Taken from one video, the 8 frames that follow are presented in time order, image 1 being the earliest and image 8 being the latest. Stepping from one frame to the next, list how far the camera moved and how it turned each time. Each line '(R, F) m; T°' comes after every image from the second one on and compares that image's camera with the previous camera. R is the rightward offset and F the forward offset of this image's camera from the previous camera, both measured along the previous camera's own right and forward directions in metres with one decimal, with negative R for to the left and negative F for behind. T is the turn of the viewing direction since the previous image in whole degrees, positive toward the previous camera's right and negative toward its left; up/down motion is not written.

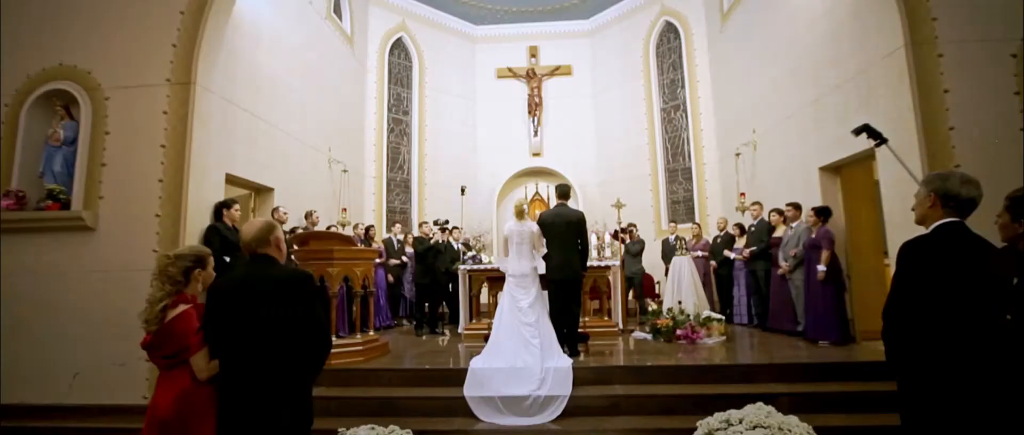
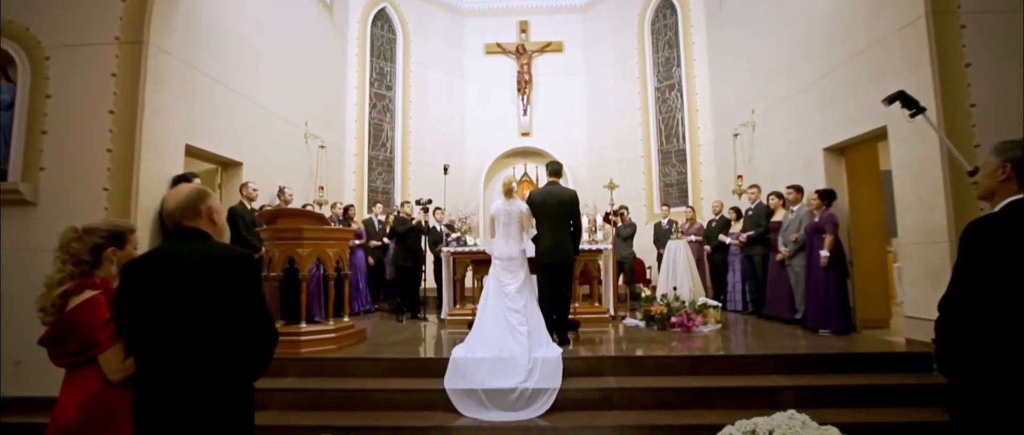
(0.0, +0.4) m; +1°
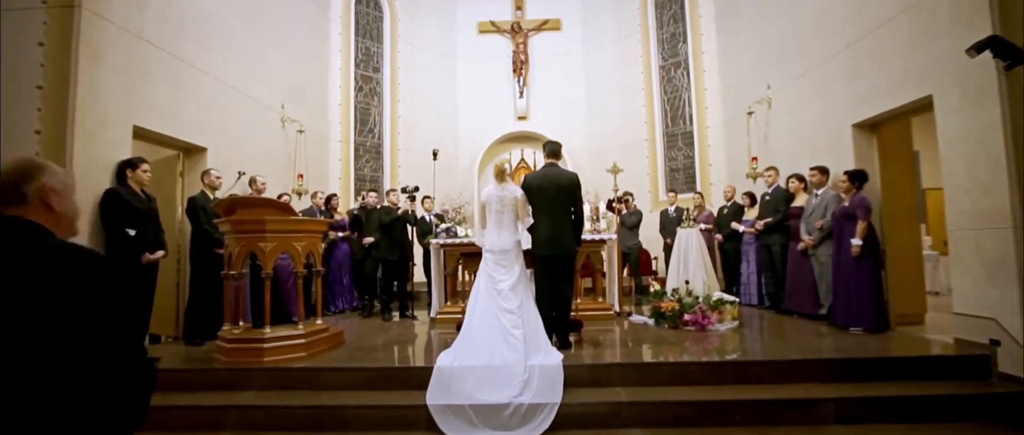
(+0.1, +0.6) m; 0°
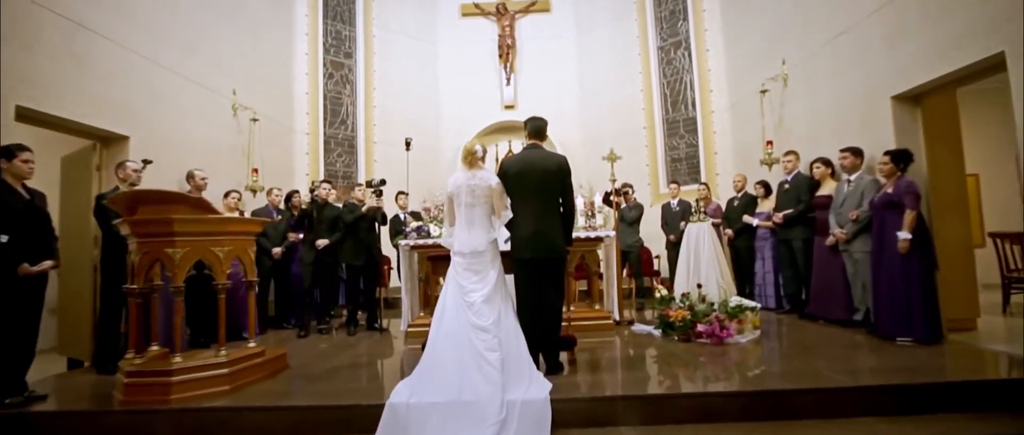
(+0.1, +0.8) m; 0°
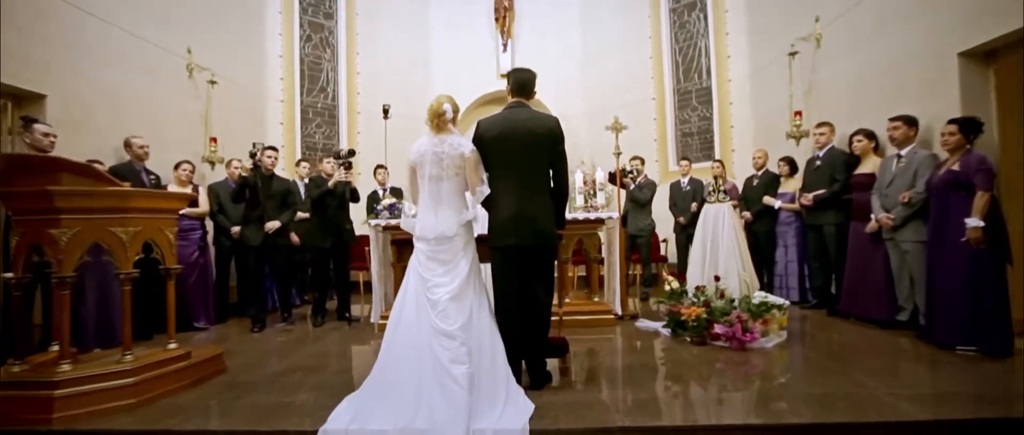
(+0.1, +0.7) m; 0°
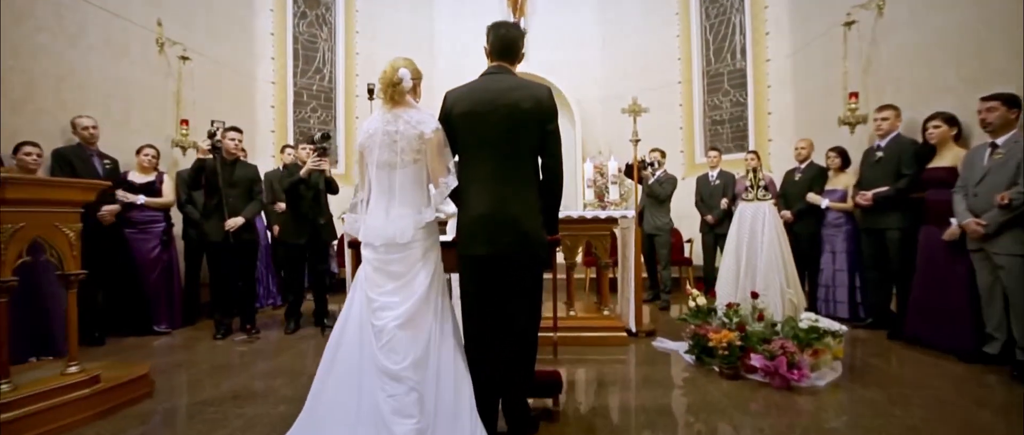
(+0.2, +0.7) m; -3°
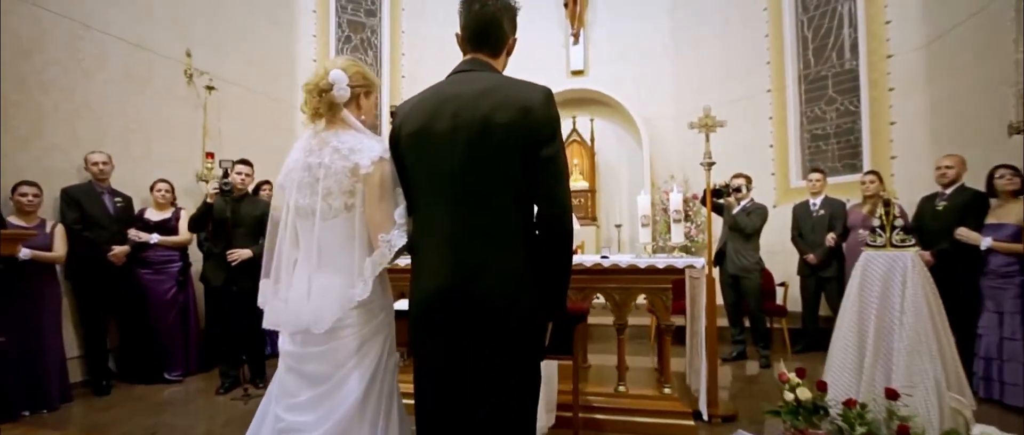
(+0.3, +0.8) m; -9°
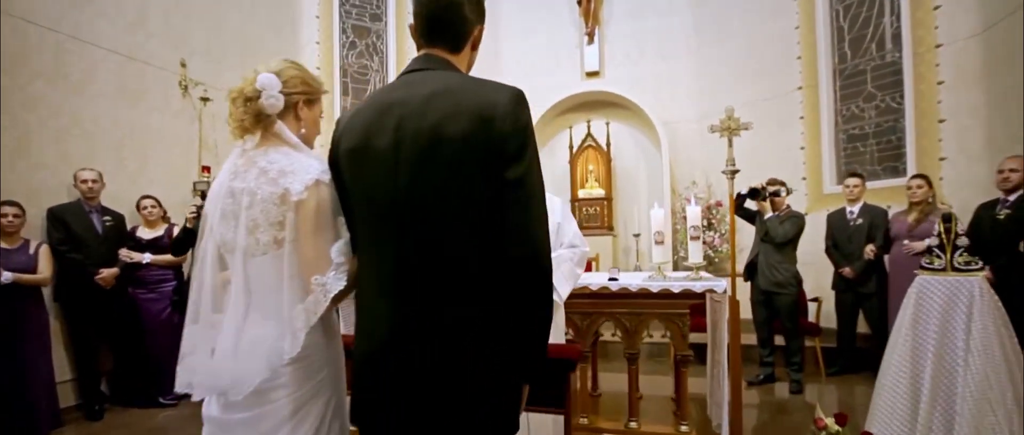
(+0.1, +0.3) m; -3°
